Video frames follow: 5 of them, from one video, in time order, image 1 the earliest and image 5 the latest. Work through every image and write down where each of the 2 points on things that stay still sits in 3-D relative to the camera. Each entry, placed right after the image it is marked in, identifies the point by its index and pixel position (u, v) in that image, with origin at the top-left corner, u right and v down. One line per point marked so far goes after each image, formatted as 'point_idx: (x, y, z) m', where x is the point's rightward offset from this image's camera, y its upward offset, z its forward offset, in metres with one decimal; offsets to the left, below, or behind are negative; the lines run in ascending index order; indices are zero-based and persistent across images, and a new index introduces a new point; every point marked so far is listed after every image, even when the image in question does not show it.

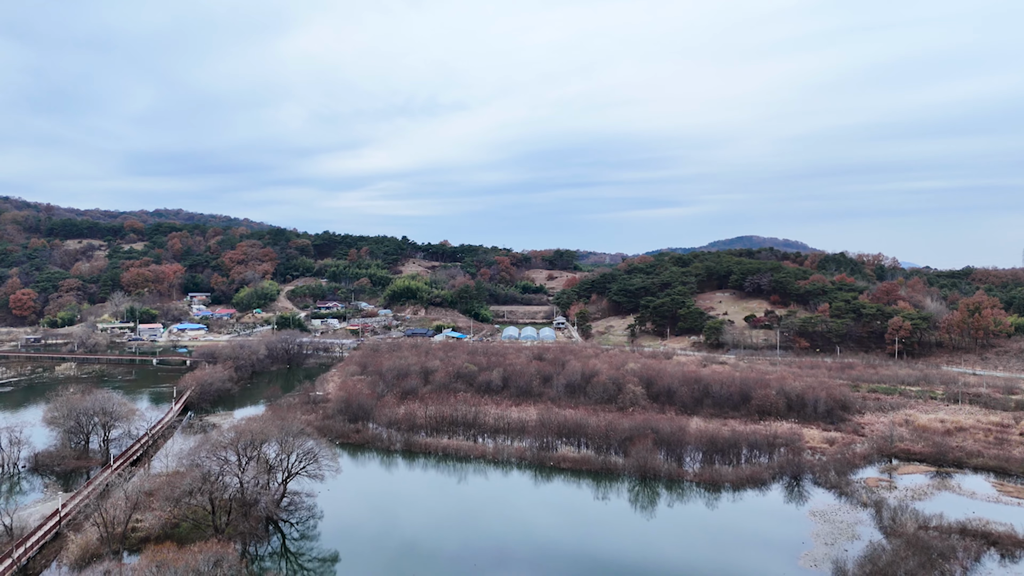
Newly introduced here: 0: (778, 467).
0: (+10.3, -7.0, +19.0) m
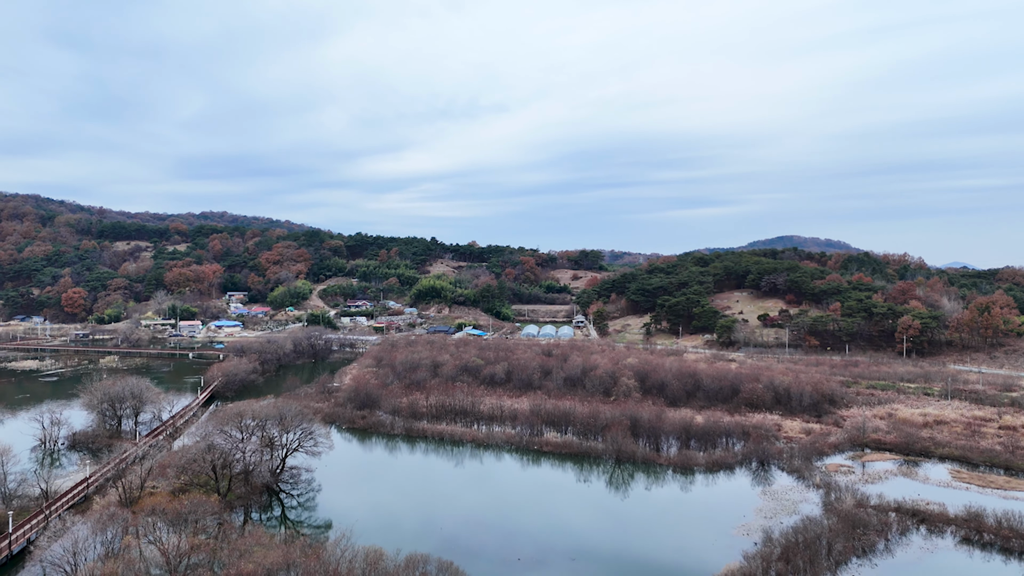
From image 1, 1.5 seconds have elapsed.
0: (+9.4, -6.6, +19.6) m
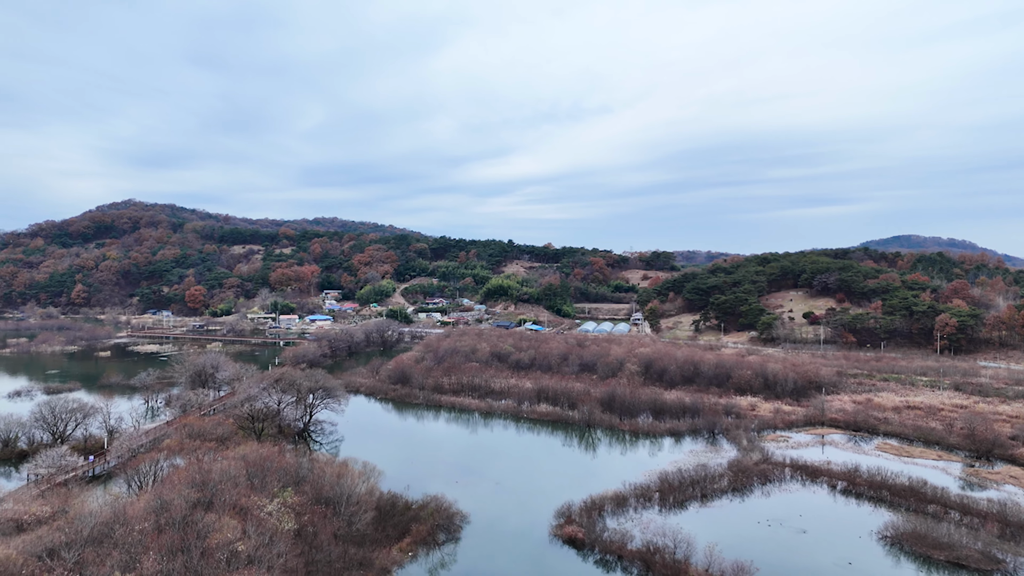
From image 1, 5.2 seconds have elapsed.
0: (+8.4, -5.9, +21.1) m
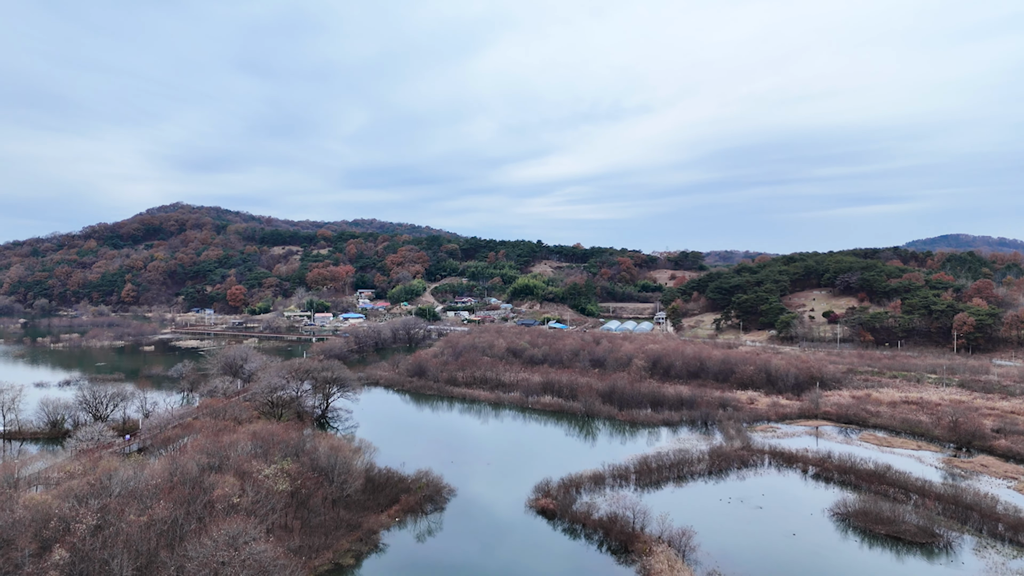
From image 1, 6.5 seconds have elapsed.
0: (+8.3, -5.7, +21.6) m
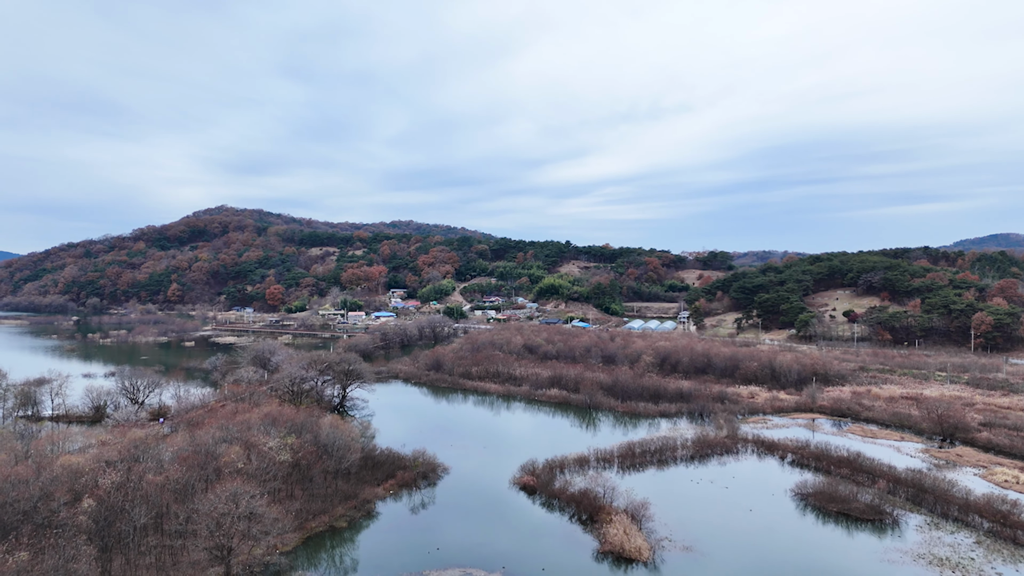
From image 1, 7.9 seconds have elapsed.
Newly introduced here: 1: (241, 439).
0: (+8.4, -5.5, +22.1) m
1: (-7.0, -3.9, +12.6) m
